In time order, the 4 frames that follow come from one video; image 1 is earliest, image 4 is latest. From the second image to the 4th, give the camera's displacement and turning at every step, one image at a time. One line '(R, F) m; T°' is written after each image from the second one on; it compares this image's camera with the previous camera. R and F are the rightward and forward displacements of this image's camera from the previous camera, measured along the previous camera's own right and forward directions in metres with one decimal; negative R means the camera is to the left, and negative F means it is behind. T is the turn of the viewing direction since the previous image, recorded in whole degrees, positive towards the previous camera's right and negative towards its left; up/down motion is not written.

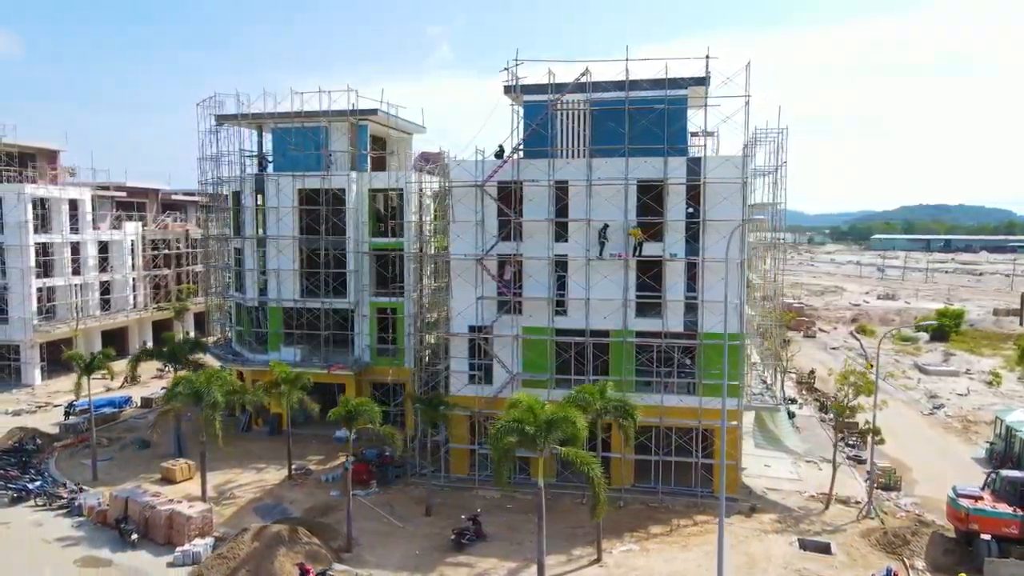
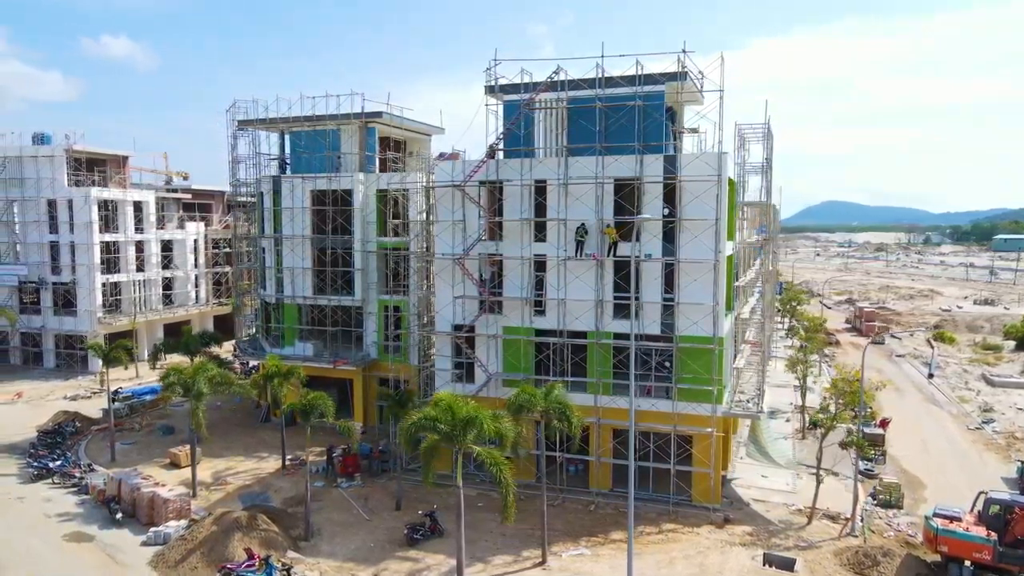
(+4.8, +0.3) m; -7°
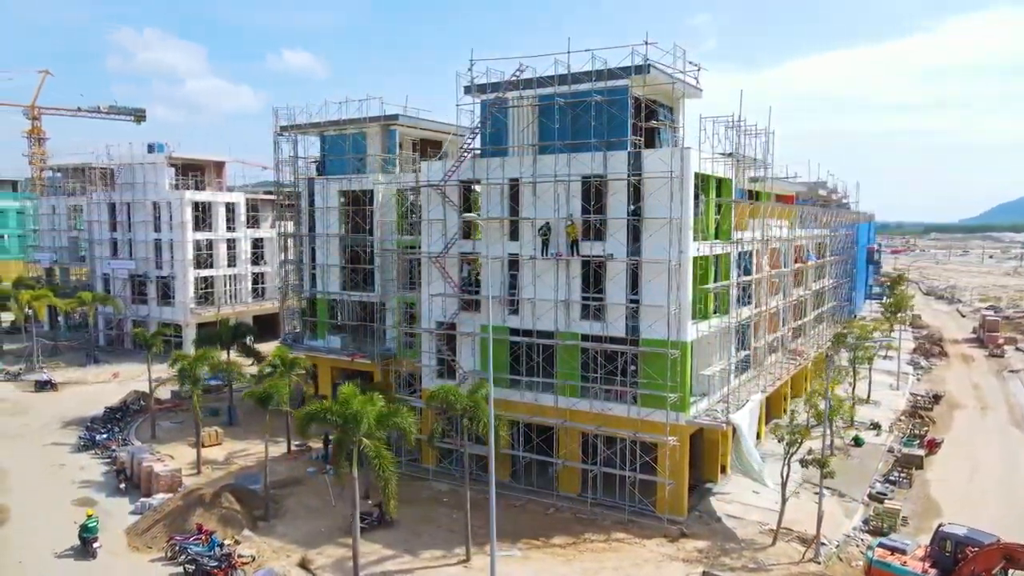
(+6.9, +0.7) m; -11°
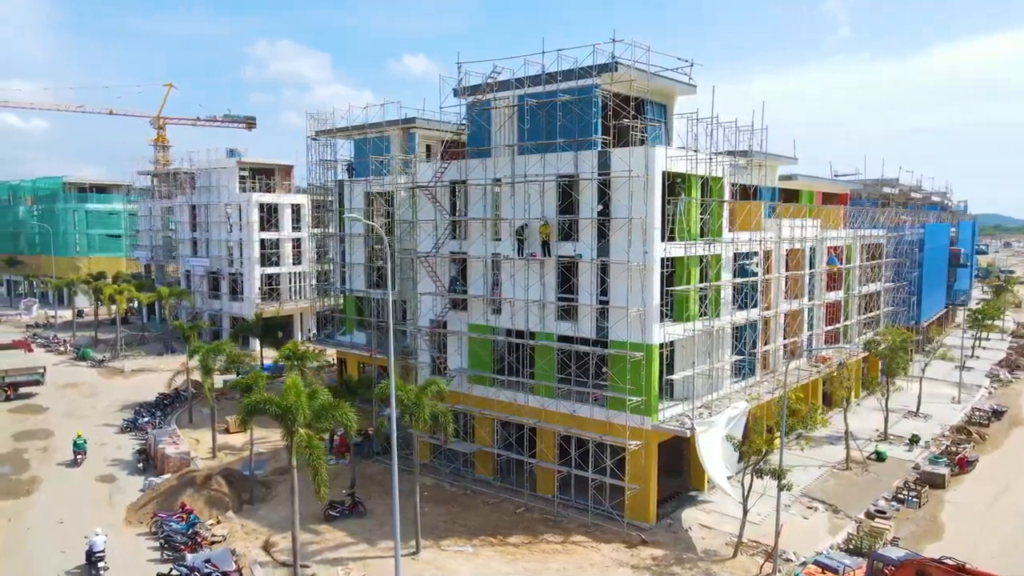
(+5.1, +0.1) m; -8°
